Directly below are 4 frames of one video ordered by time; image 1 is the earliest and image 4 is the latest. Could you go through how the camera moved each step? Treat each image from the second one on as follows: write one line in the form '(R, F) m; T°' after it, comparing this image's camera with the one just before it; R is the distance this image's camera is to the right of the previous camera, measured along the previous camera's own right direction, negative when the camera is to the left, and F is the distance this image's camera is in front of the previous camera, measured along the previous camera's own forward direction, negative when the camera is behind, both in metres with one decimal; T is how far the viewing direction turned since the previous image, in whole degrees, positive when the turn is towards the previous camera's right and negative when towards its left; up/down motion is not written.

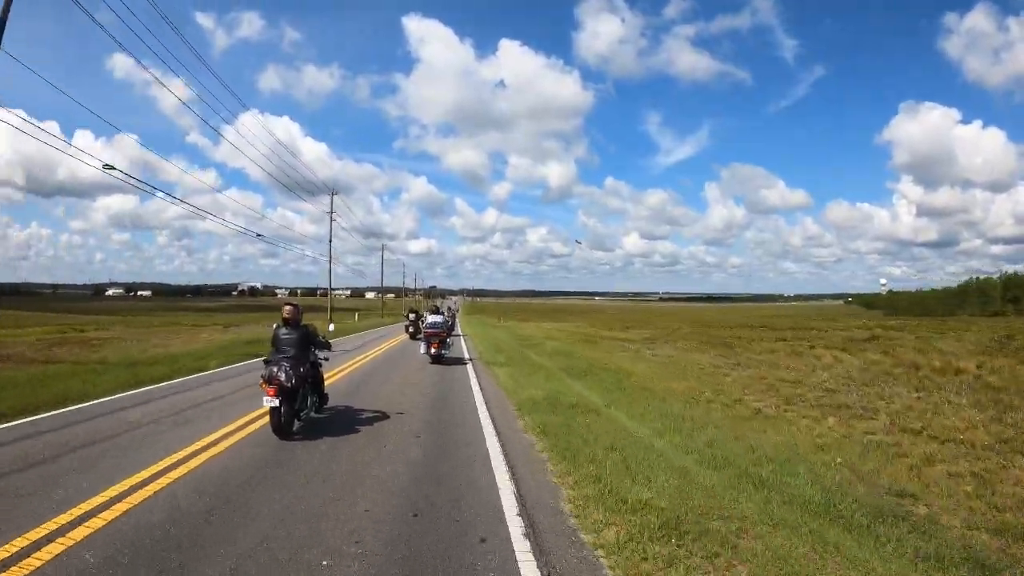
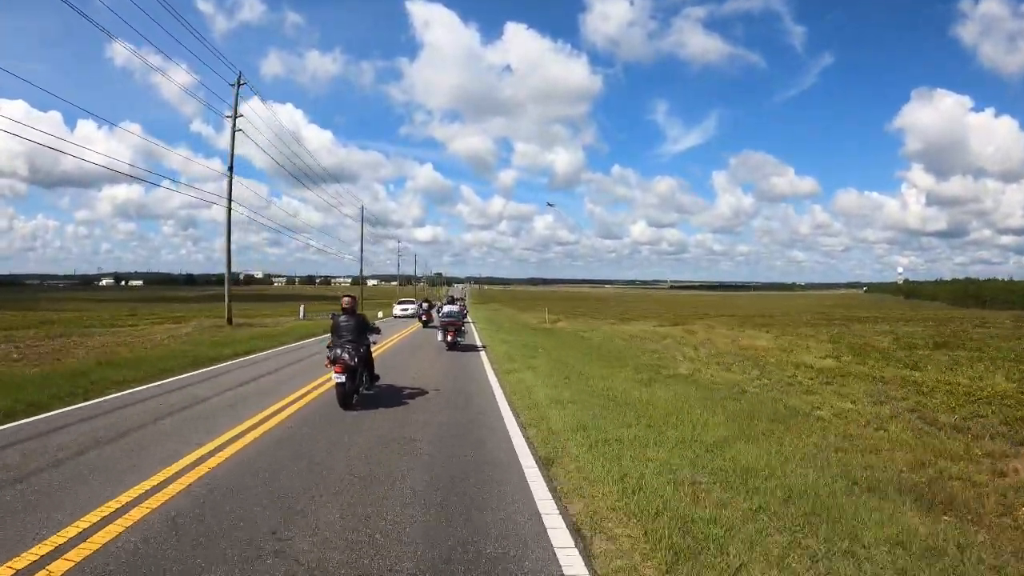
(-0.1, +1.1) m; 0°
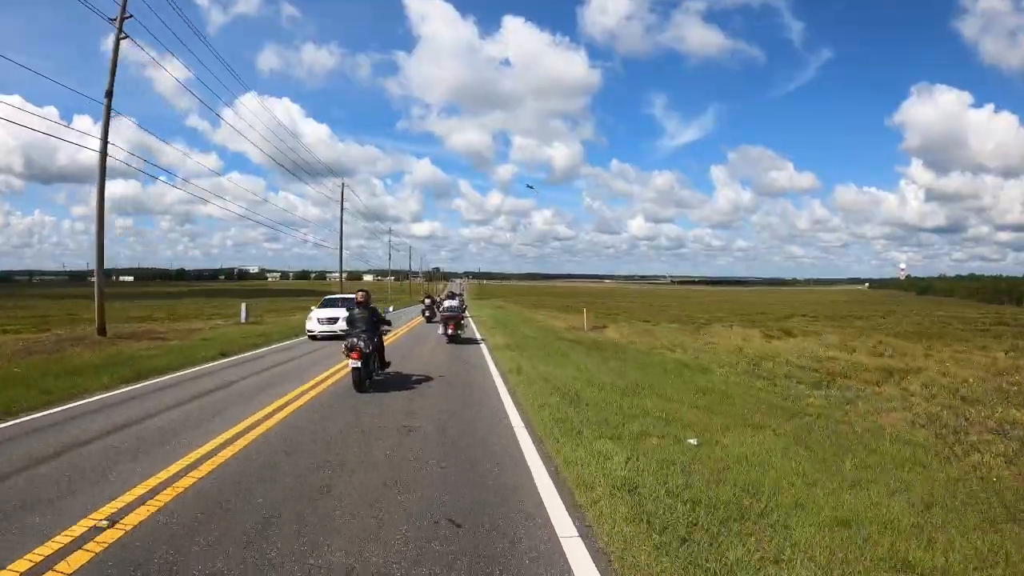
(0.0, +0.4) m; 0°
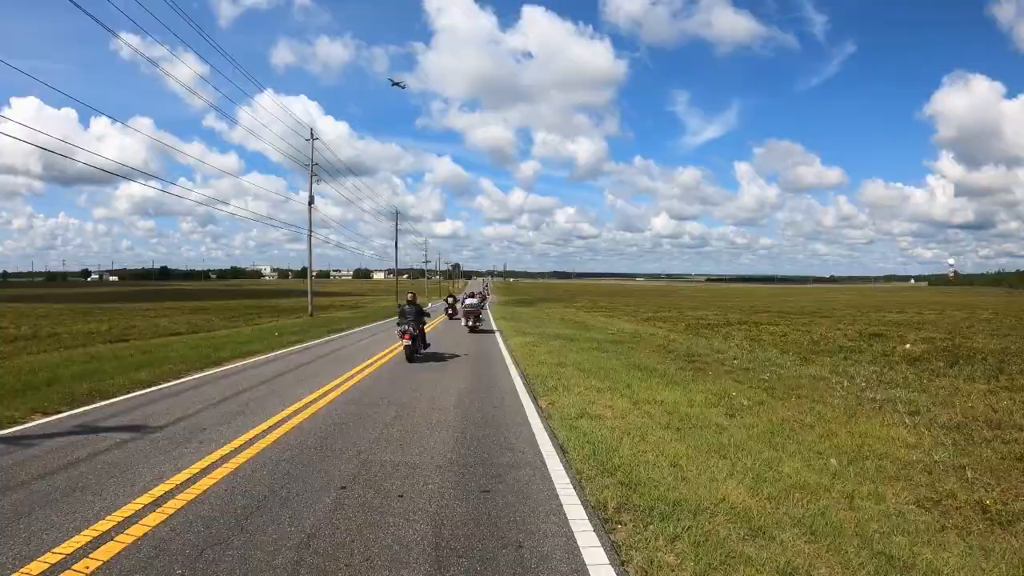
(-0.3, +2.4) m; -2°
